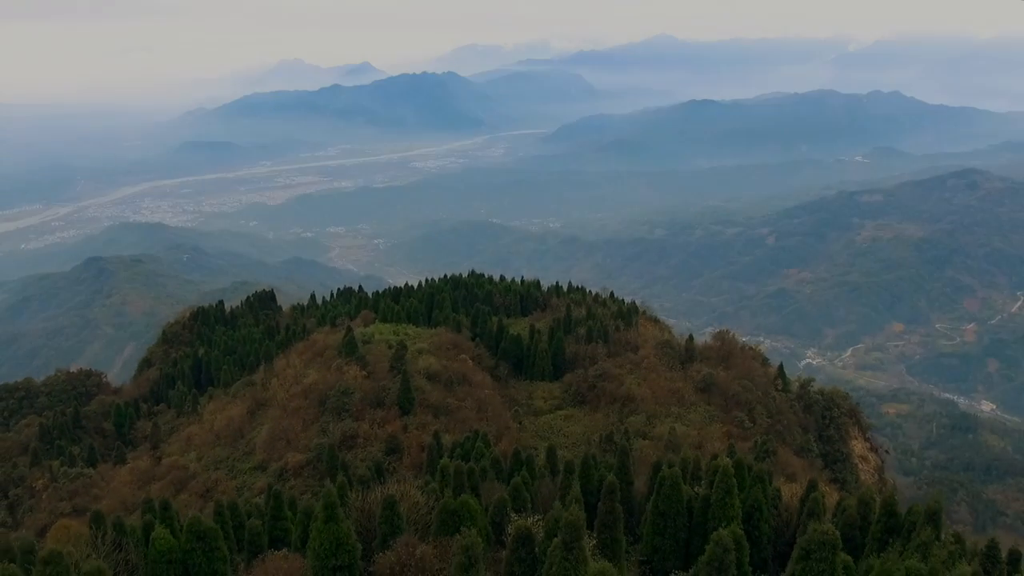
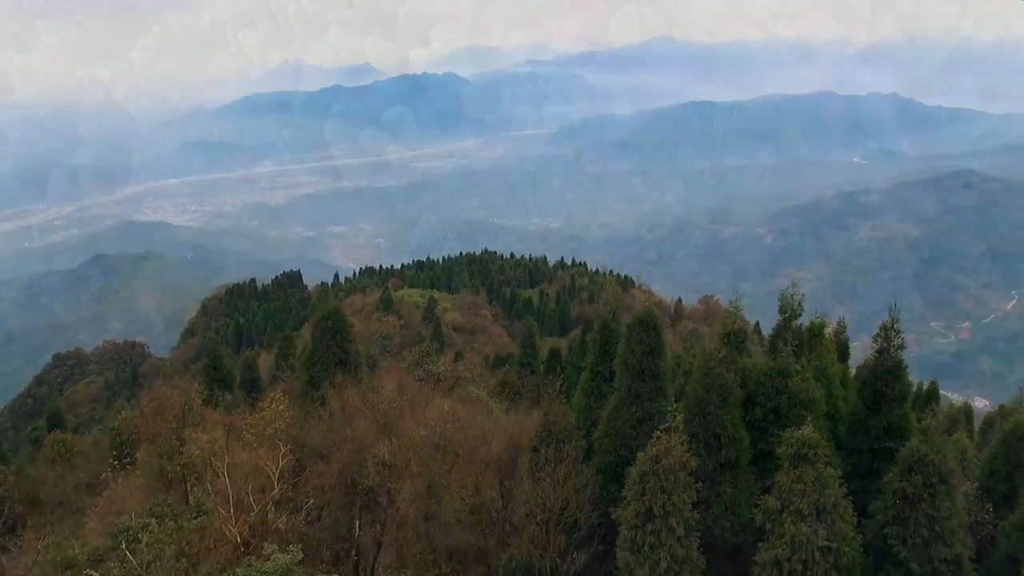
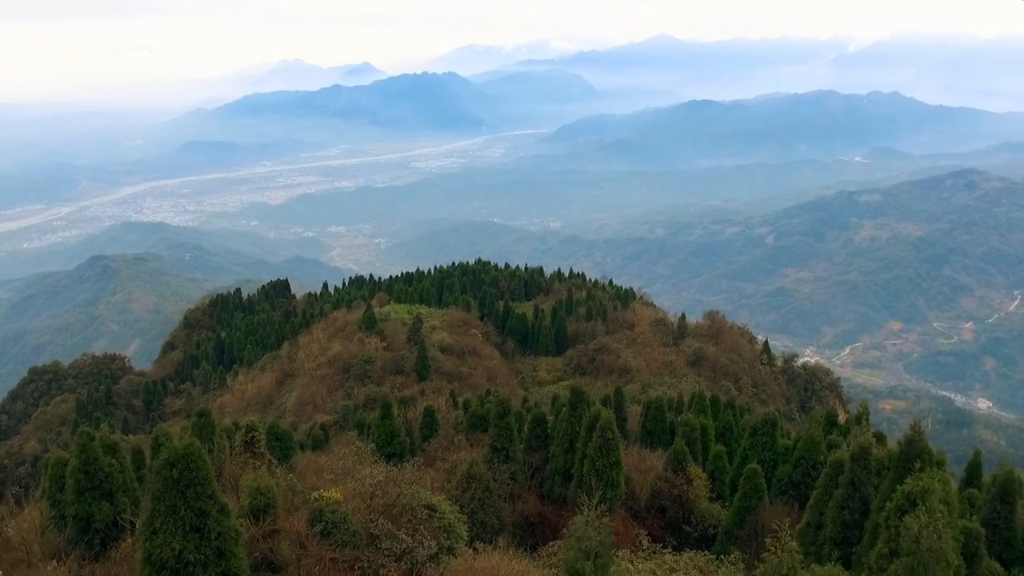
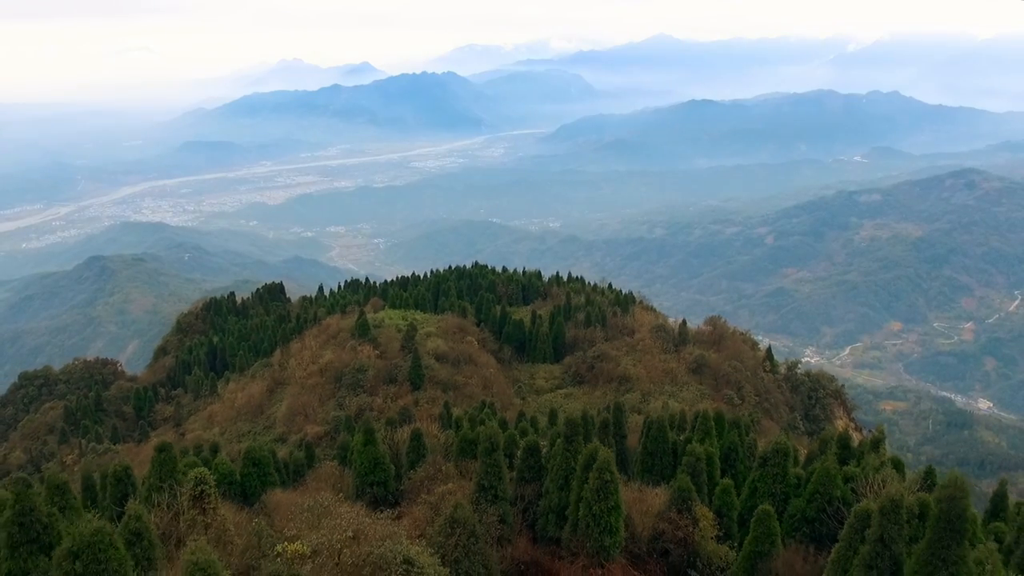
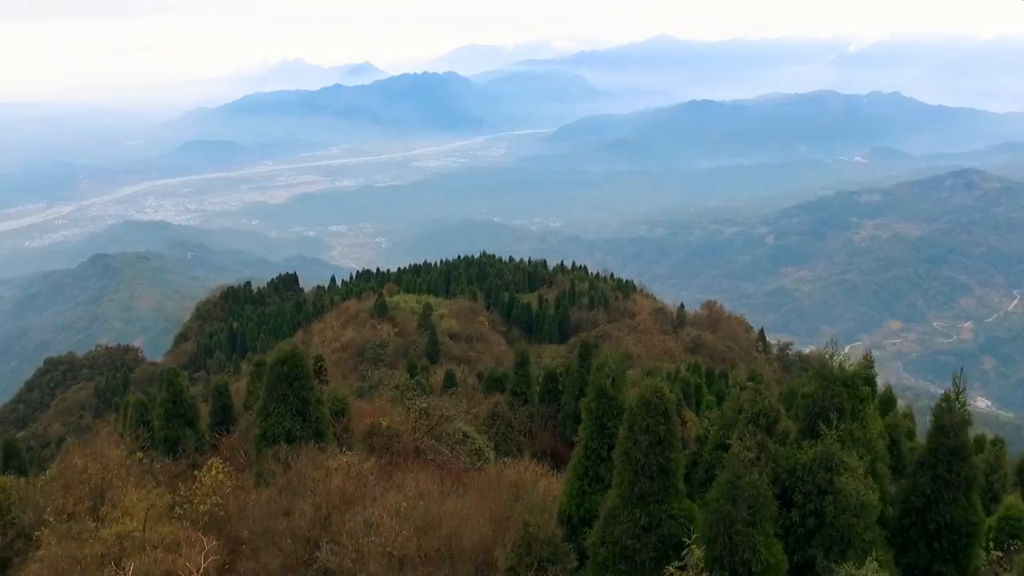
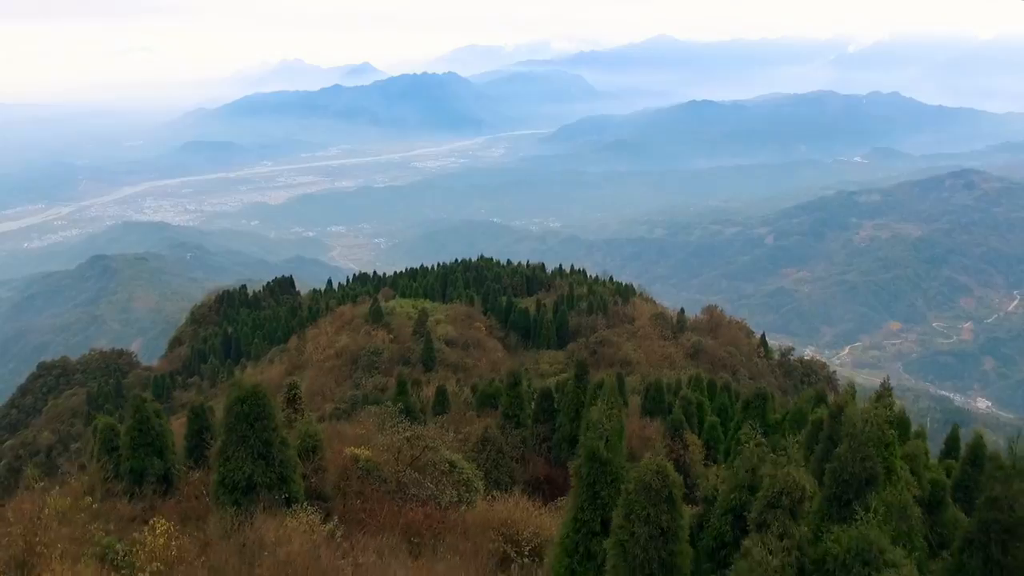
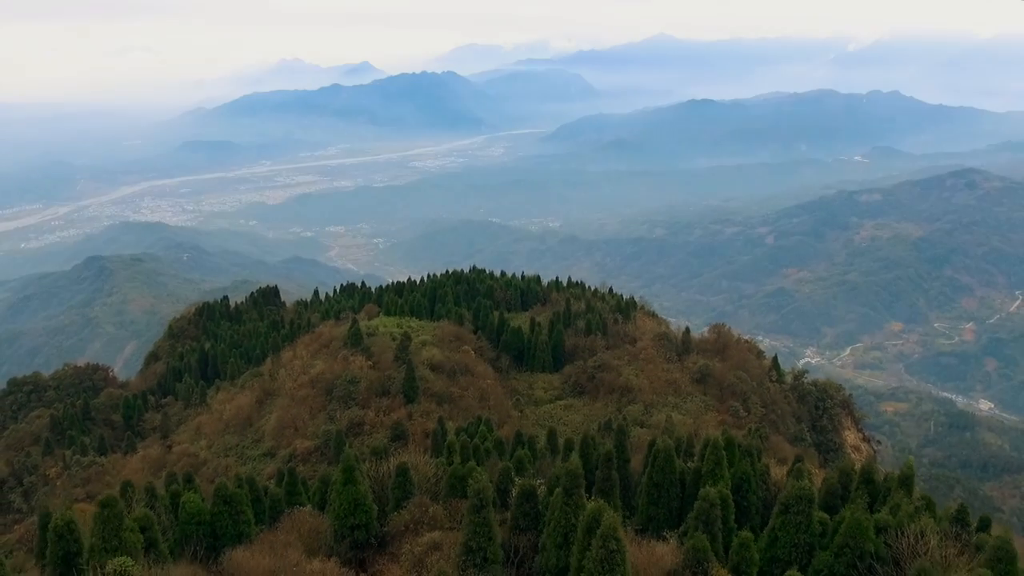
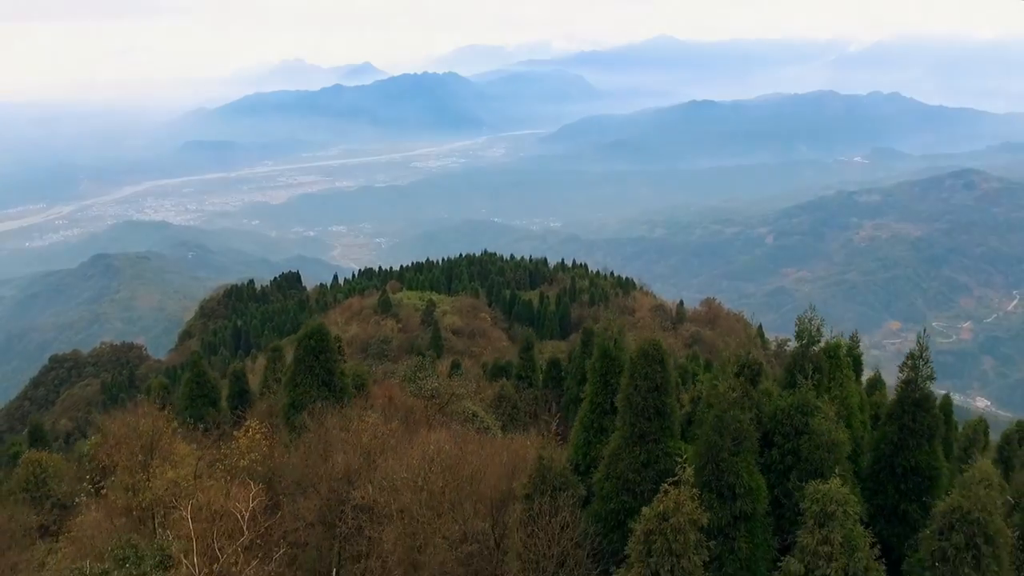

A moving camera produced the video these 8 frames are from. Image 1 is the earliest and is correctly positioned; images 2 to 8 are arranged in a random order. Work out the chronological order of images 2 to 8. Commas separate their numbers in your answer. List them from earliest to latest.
7, 4, 3, 6, 5, 8, 2
